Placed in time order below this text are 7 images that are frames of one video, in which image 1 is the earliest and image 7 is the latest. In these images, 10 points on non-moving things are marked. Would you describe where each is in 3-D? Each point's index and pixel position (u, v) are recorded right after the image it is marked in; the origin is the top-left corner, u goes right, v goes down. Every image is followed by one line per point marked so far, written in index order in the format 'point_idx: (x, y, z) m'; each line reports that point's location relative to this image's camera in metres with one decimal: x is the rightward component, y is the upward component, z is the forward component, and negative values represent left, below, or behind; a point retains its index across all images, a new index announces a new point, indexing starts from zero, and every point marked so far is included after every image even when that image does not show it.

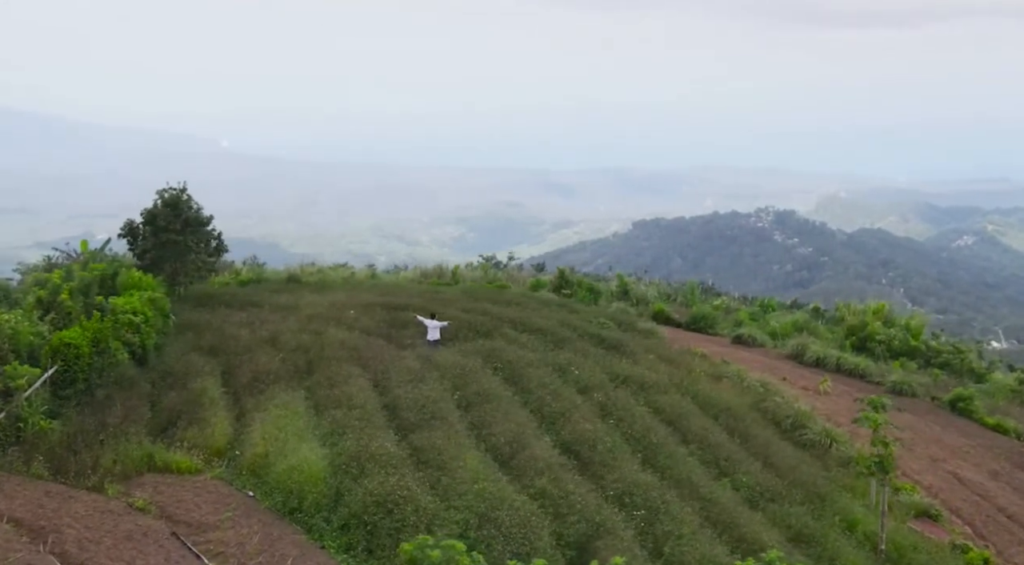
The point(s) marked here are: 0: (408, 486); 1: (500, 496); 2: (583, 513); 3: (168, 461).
0: (-1.1, -2.1, +9.8) m
1: (-0.1, -2.3, +9.9) m
2: (+0.7, -2.4, +9.9) m
3: (-4.2, -2.2, +11.5) m
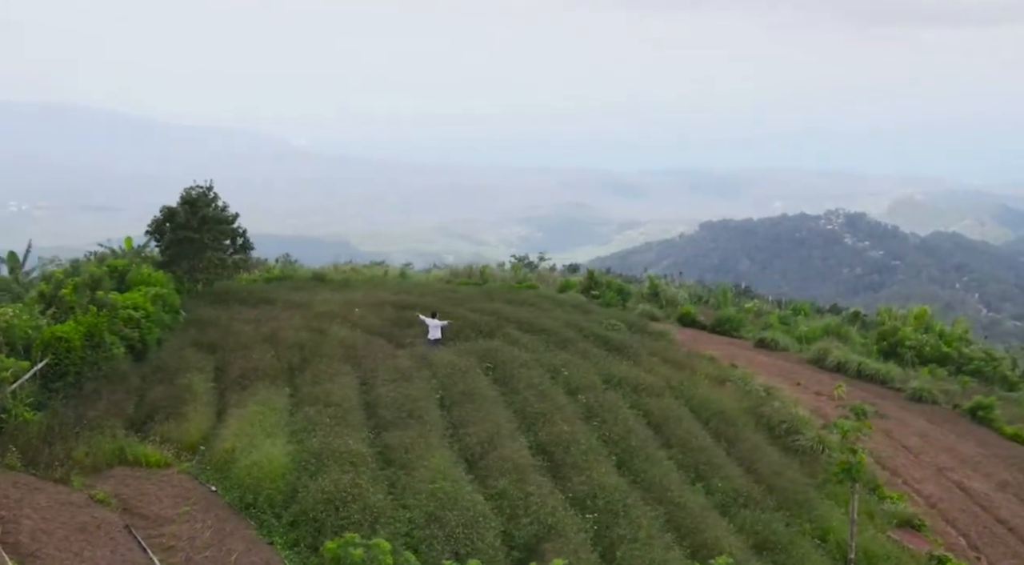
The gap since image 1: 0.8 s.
0: (-1.6, -2.1, +9.8) m
1: (-0.6, -2.2, +9.9) m
2: (+0.2, -2.4, +9.8) m
3: (-4.6, -2.1, +11.6) m
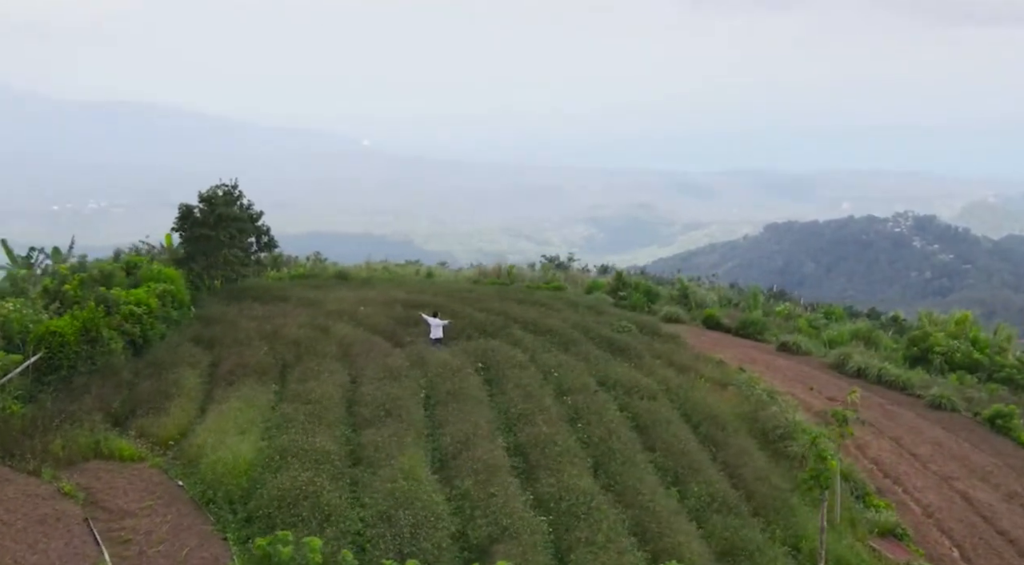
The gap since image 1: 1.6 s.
0: (-2.0, -2.1, +9.8) m
1: (-1.1, -2.2, +9.8) m
2: (-0.2, -2.4, +9.8) m
3: (-5.0, -2.1, +11.7) m
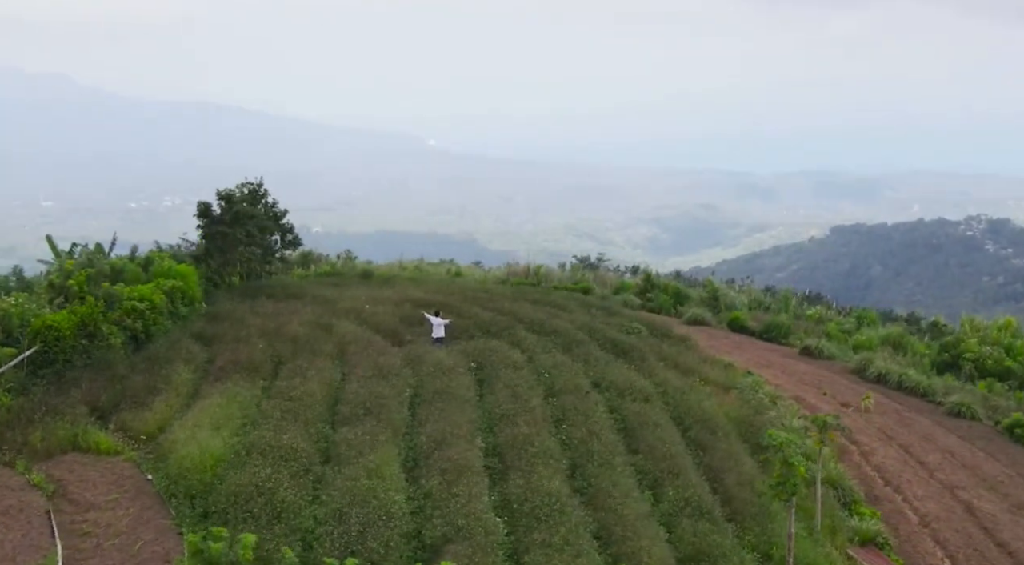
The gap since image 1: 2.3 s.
0: (-2.5, -2.1, +9.9) m
1: (-1.5, -2.2, +9.8) m
2: (-0.6, -2.4, +9.7) m
3: (-5.3, -2.0, +11.9) m
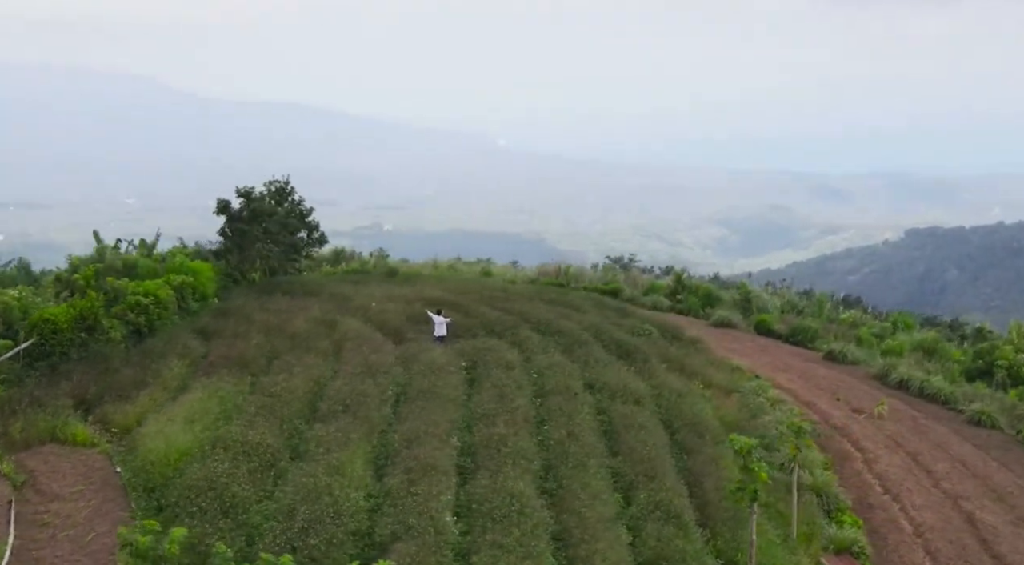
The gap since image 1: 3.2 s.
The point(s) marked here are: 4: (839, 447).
0: (-2.9, -2.0, +9.9) m
1: (-2.0, -2.2, +9.8) m
2: (-1.1, -2.4, +9.7) m
3: (-5.7, -1.9, +12.1) m
4: (+6.7, -3.3, +18.9) m
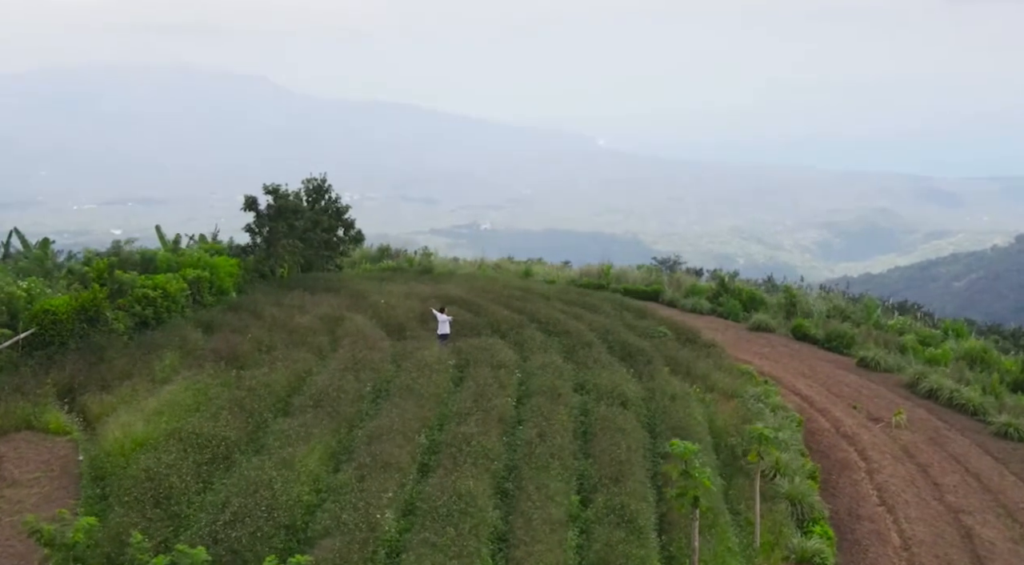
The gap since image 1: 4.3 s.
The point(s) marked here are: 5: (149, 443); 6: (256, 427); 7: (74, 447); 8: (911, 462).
0: (-3.6, -1.9, +10.1) m
1: (-2.6, -2.1, +9.9) m
2: (-1.8, -2.4, +9.8) m
3: (-6.2, -1.8, +12.4) m
4: (+6.5, -3.4, +18.5) m
5: (-4.2, -1.9, +10.9) m
6: (-3.3, -1.9, +12.2) m
7: (-5.4, -2.0, +11.6) m
8: (+8.3, -3.7, +19.6) m
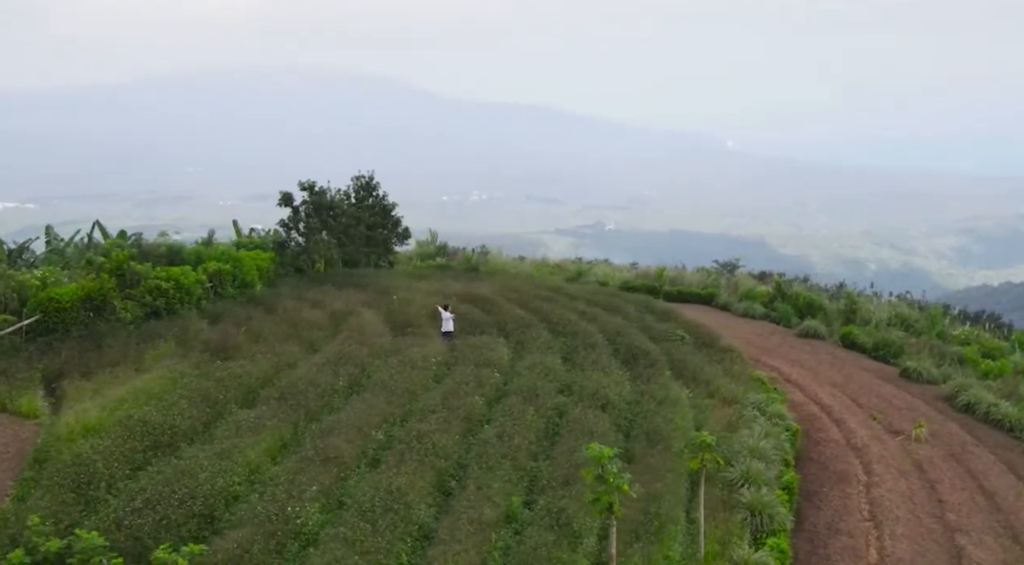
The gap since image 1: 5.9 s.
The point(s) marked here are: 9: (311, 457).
0: (-4.4, -1.9, +10.4) m
1: (-3.5, -2.1, +10.2) m
2: (-2.7, -2.3, +10.0) m
3: (-6.8, -1.7, +13.0) m
4: (+6.3, -3.6, +18.0) m
5: (-4.9, -1.8, +11.3) m
6: (-4.0, -1.8, +12.5) m
7: (-6.1, -1.9, +12.1) m
8: (+8.1, -3.9, +19.0) m
9: (-2.5, -2.1, +11.6) m
